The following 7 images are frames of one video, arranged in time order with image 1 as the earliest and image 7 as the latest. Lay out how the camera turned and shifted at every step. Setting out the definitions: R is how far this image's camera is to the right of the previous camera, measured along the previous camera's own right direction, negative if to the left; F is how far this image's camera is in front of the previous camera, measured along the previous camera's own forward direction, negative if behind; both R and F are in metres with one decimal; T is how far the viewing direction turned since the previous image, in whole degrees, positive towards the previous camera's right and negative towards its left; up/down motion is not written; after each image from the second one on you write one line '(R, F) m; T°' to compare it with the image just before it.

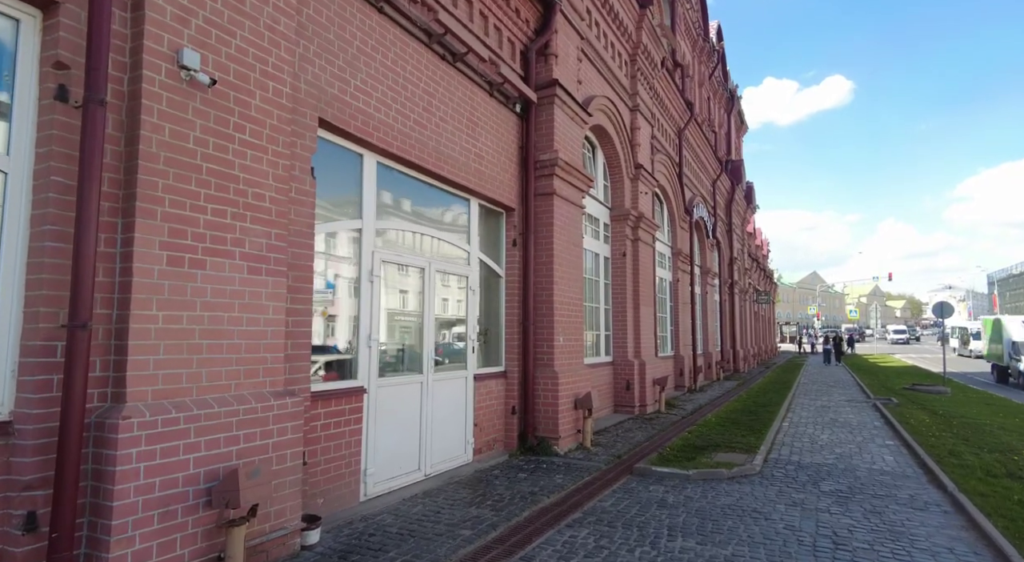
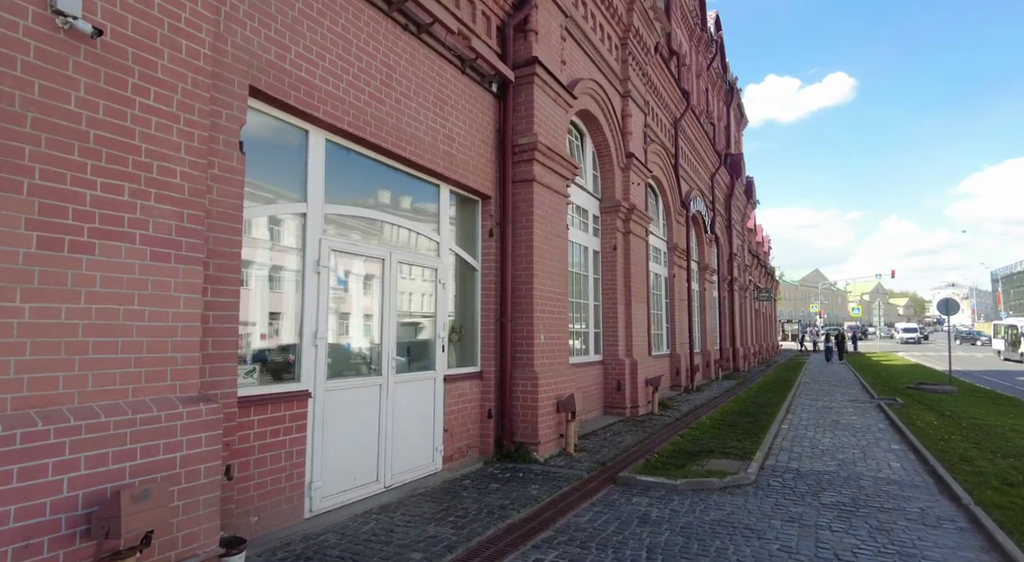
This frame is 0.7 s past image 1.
(+0.3, +0.6) m; 0°
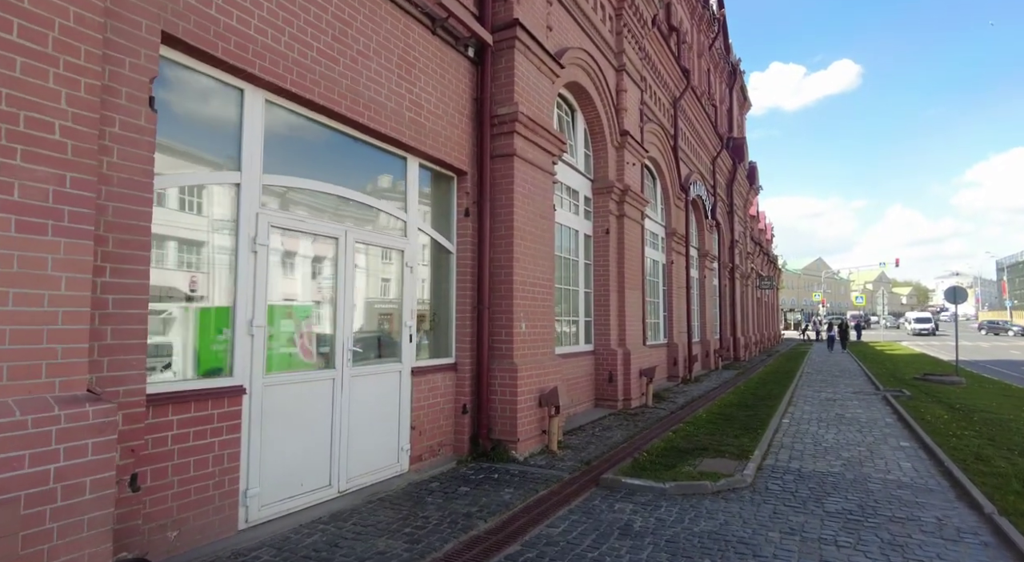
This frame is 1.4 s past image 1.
(+0.3, +0.6) m; 0°
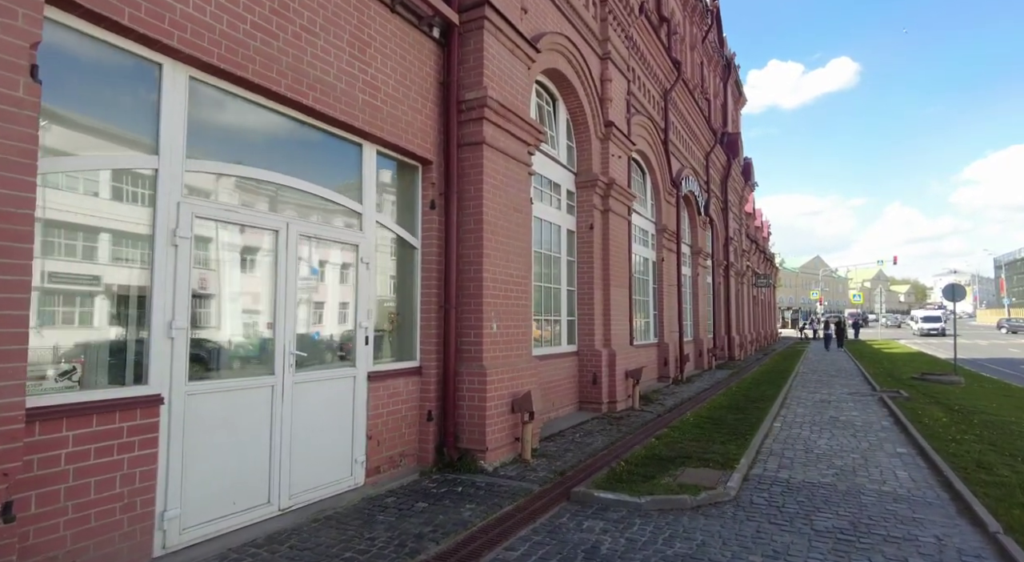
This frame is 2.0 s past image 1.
(+0.3, +0.4) m; 0°
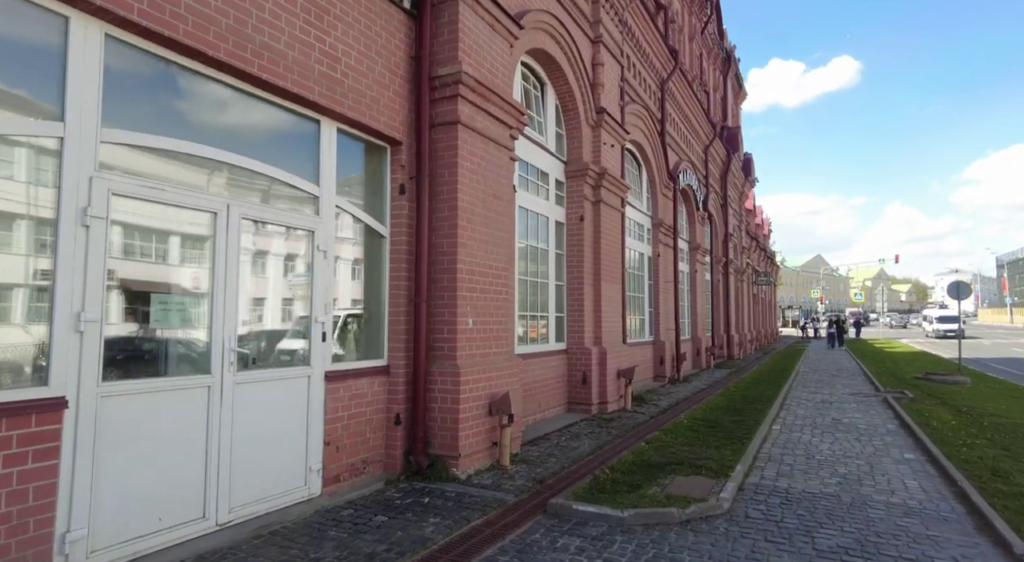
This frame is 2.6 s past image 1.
(+0.2, +0.5) m; 0°
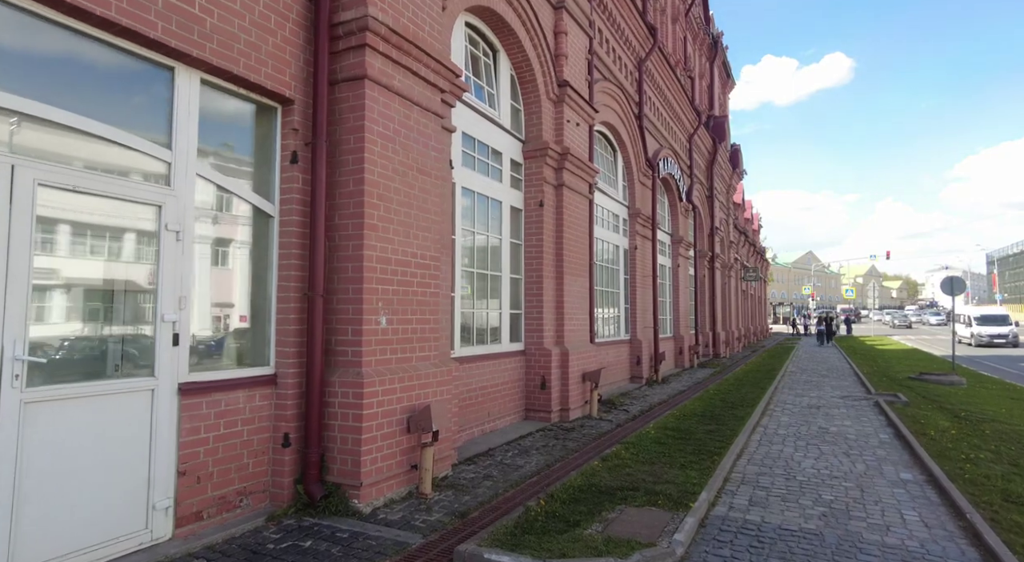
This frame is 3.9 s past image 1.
(+0.6, +1.0) m; +1°
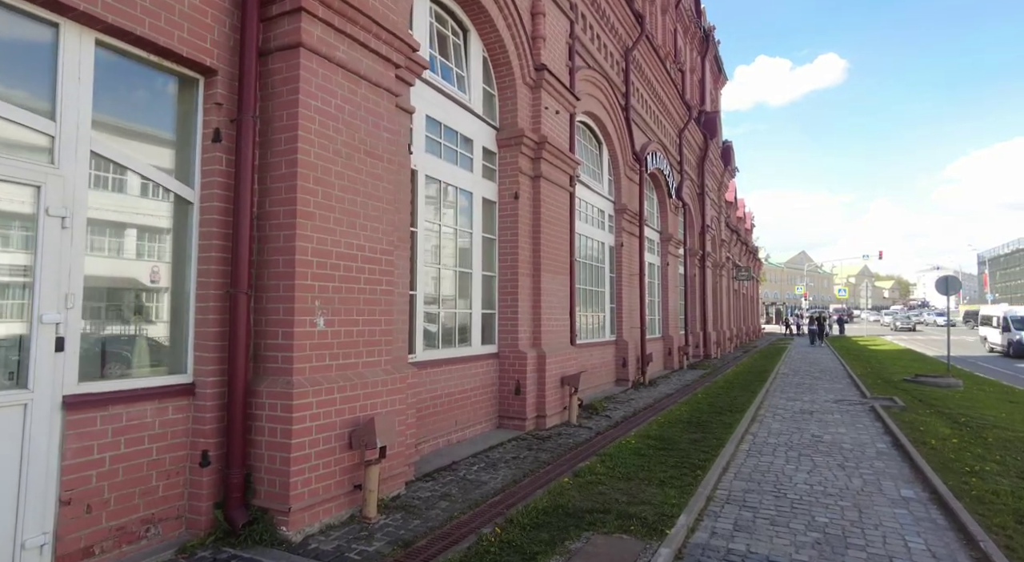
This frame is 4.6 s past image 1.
(+0.3, +0.6) m; +1°
